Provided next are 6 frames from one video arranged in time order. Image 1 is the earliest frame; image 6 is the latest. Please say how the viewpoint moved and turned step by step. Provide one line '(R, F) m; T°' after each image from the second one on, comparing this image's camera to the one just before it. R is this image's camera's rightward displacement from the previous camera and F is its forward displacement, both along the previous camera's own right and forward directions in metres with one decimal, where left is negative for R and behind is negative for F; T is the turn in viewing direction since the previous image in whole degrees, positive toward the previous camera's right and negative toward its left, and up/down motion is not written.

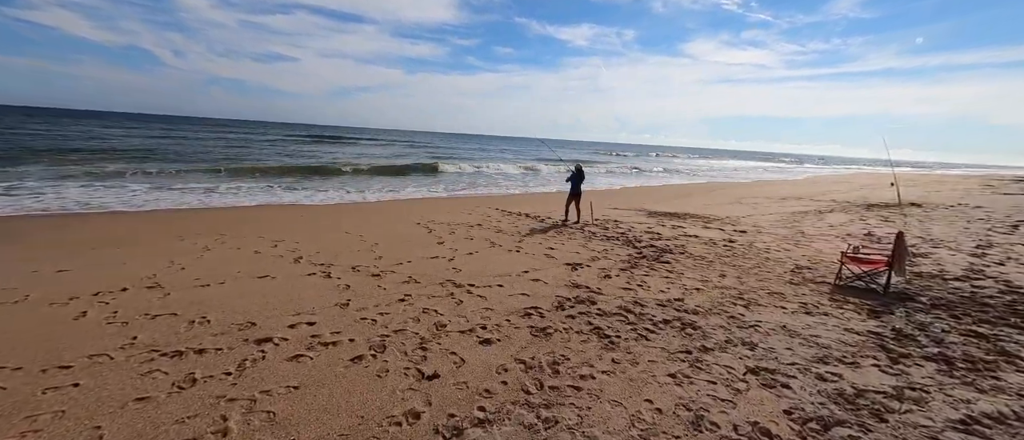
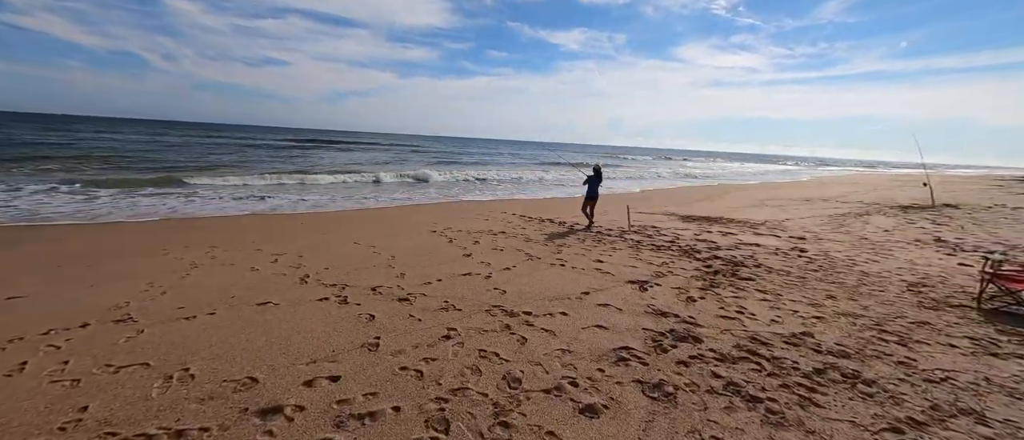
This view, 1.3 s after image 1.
(-0.6, +1.0) m; 0°
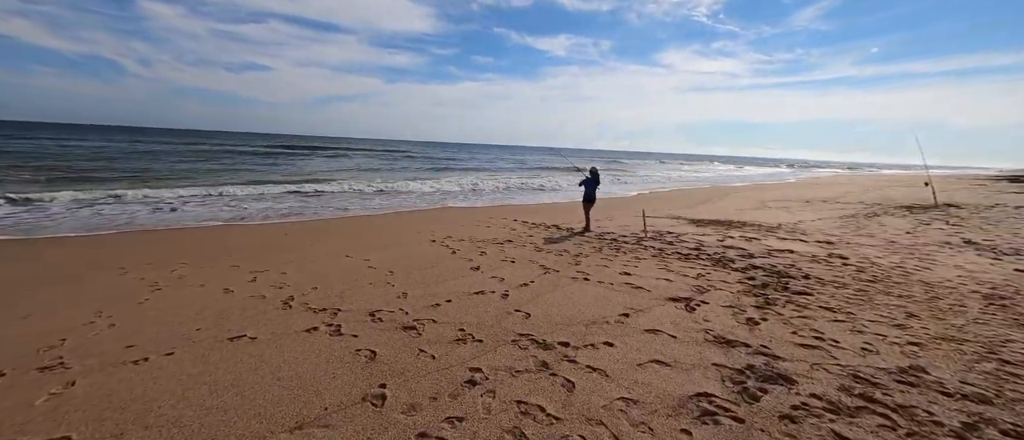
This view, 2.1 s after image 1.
(-0.3, +0.7) m; +2°
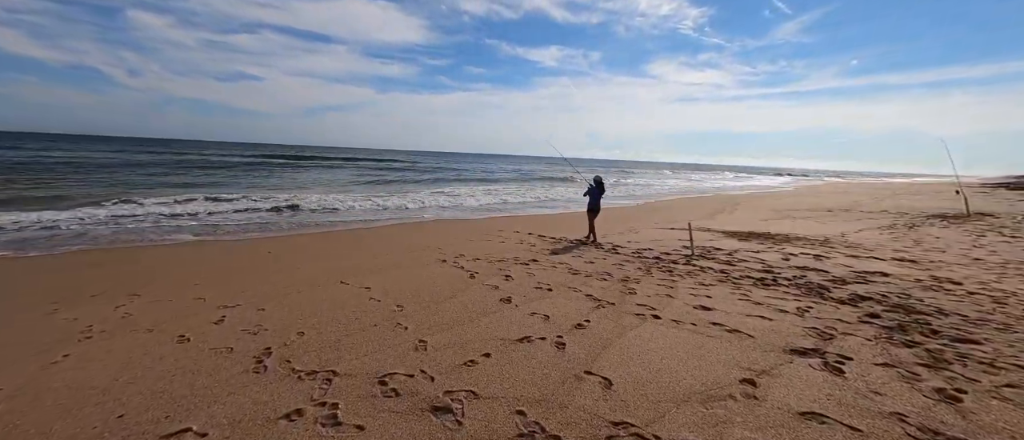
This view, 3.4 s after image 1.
(-0.5, +1.2) m; +1°
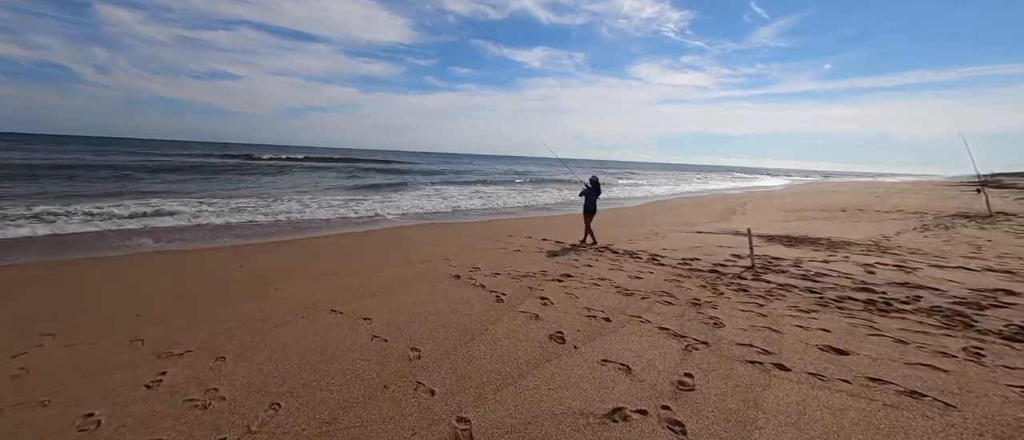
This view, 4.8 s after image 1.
(-0.5, +1.2) m; +2°
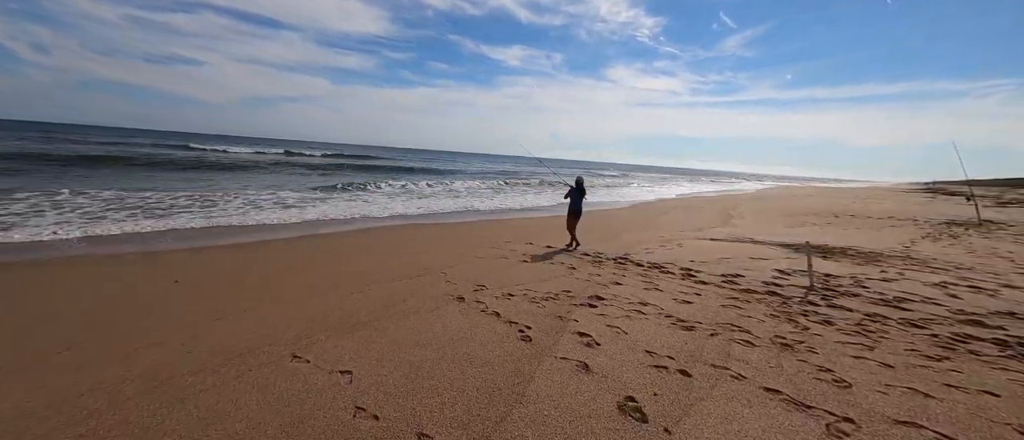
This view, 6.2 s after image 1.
(-0.4, +1.1) m; +3°
